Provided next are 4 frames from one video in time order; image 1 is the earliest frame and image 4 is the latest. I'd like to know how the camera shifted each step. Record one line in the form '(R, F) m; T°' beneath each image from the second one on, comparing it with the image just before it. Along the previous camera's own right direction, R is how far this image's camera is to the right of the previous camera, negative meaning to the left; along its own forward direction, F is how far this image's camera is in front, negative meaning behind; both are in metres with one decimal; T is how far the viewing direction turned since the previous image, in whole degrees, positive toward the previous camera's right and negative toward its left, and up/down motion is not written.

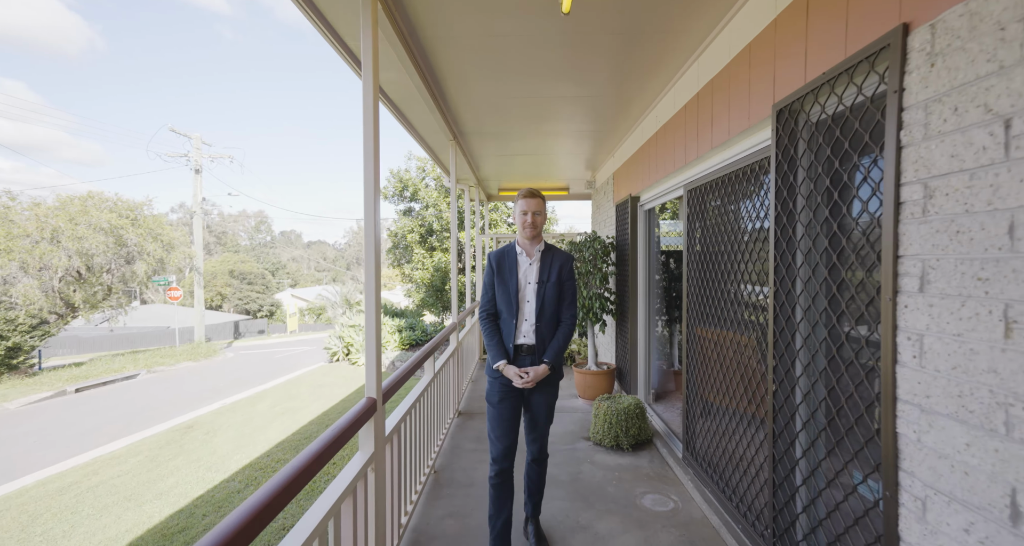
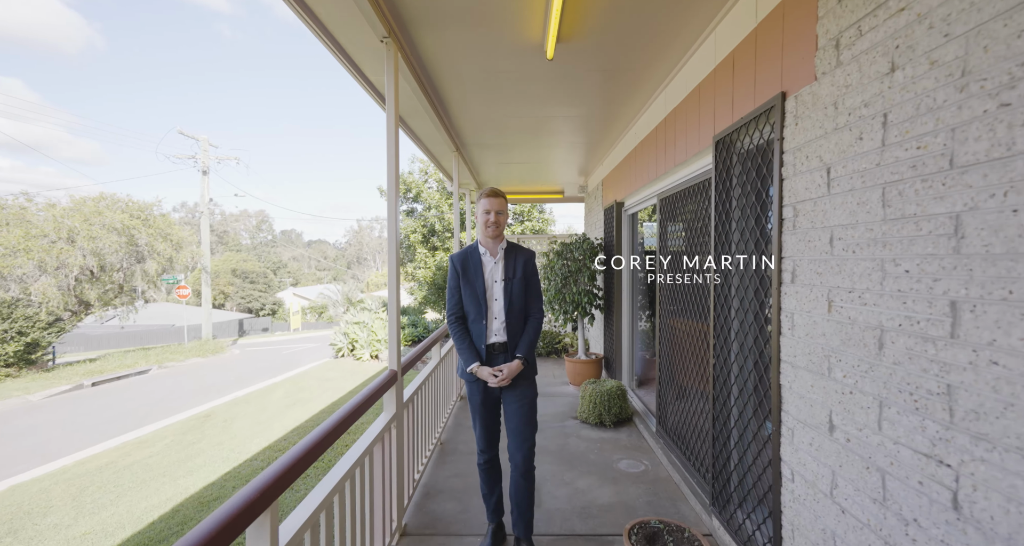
(0.0, -0.5) m; 0°
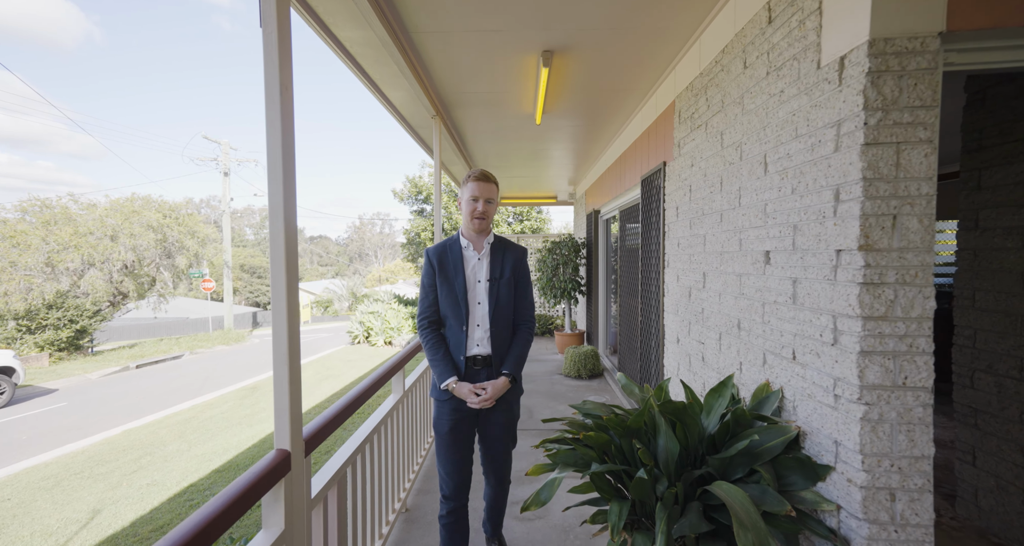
(0.0, -1.3) m; 0°
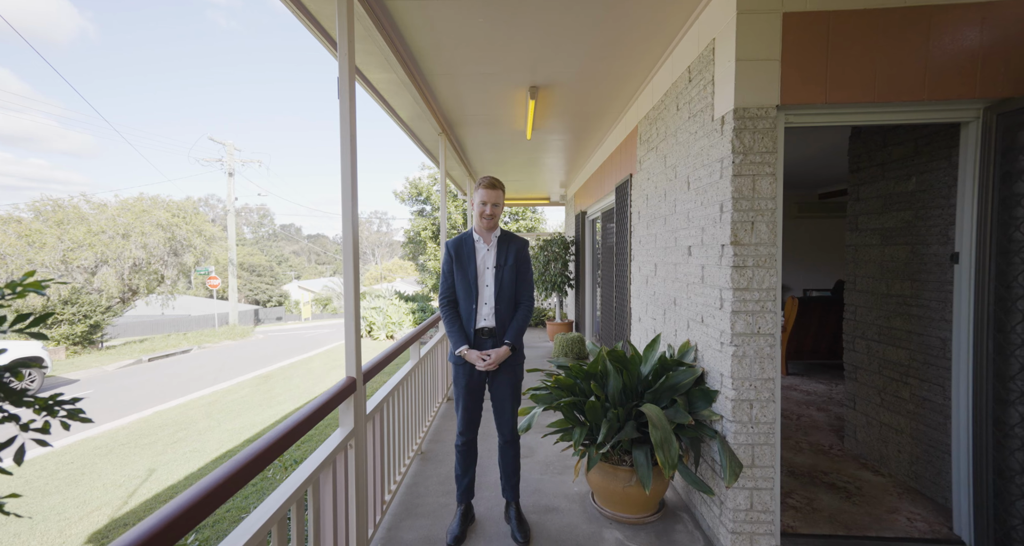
(0.0, -0.6) m; 0°
